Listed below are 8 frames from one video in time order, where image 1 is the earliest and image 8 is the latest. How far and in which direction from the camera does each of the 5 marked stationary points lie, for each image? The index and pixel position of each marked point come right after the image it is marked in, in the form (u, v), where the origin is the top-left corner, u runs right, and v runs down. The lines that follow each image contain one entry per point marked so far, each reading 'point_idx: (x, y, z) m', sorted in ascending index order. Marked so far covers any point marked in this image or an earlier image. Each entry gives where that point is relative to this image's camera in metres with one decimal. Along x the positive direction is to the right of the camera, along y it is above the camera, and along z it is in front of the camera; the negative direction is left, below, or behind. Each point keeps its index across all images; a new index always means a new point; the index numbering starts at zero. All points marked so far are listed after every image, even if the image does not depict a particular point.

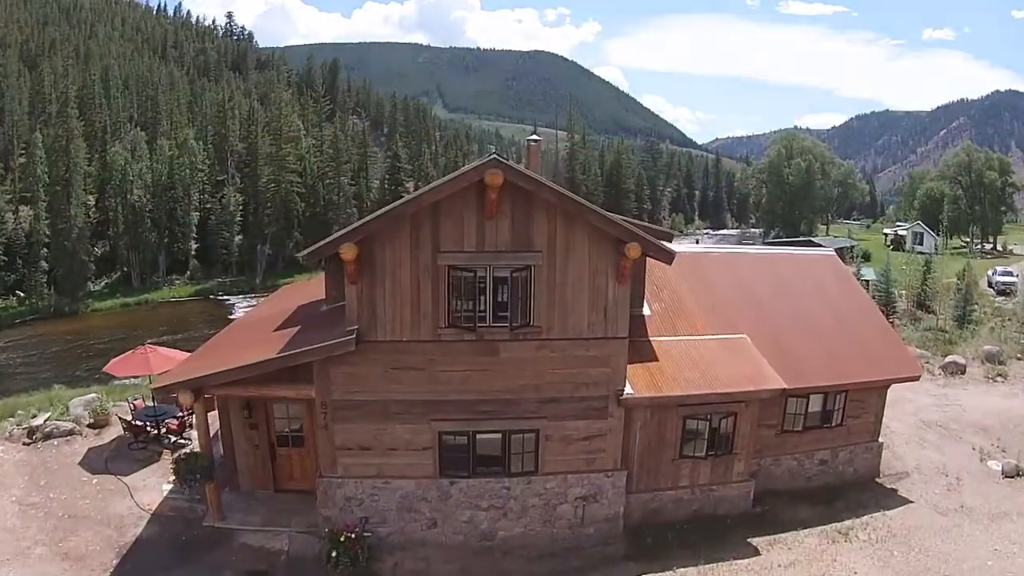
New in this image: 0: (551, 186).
0: (+0.5, +1.2, +8.1) m
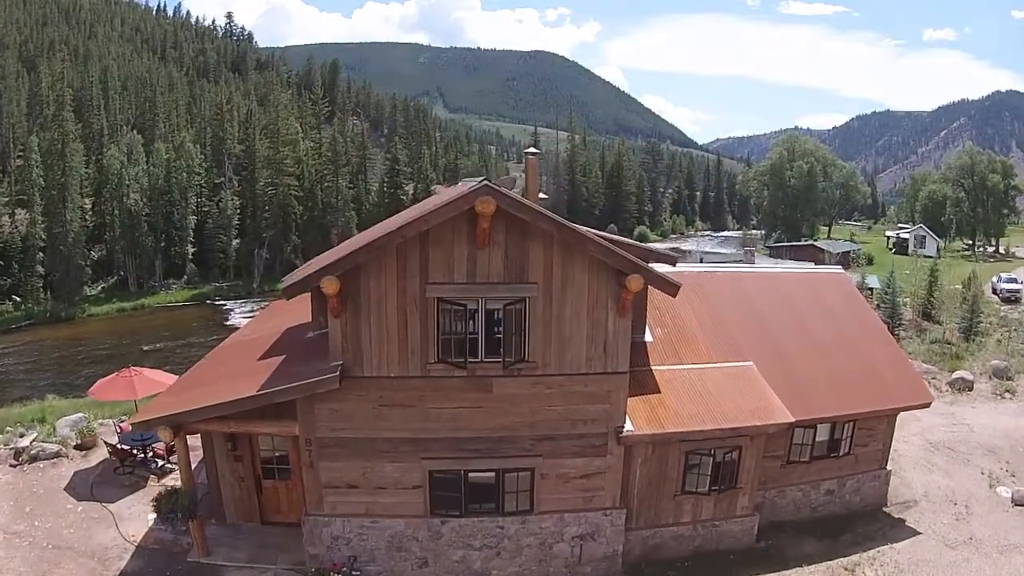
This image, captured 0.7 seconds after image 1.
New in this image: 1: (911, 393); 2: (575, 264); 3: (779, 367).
0: (+0.4, +0.8, +7.7) m
1: (+7.2, -1.9, +12.8) m
2: (+0.7, +0.3, +8.2) m
3: (+4.8, -1.4, +12.5) m
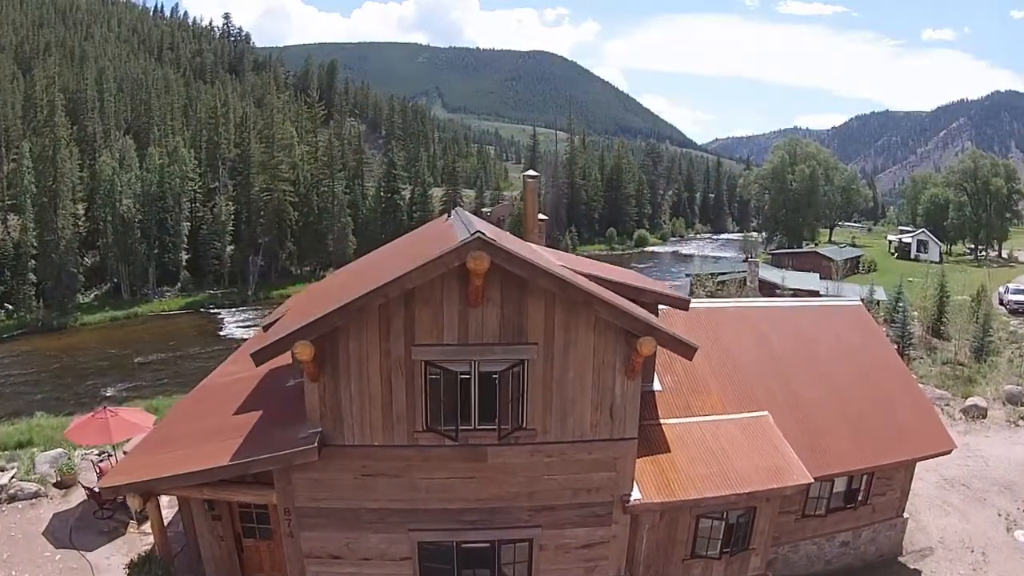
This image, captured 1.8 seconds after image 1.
0: (+0.4, +0.2, +7.0) m
1: (+7.2, -2.6, +12.0) m
2: (+0.7, -0.4, +7.5) m
3: (+4.7, -2.1, +11.8) m
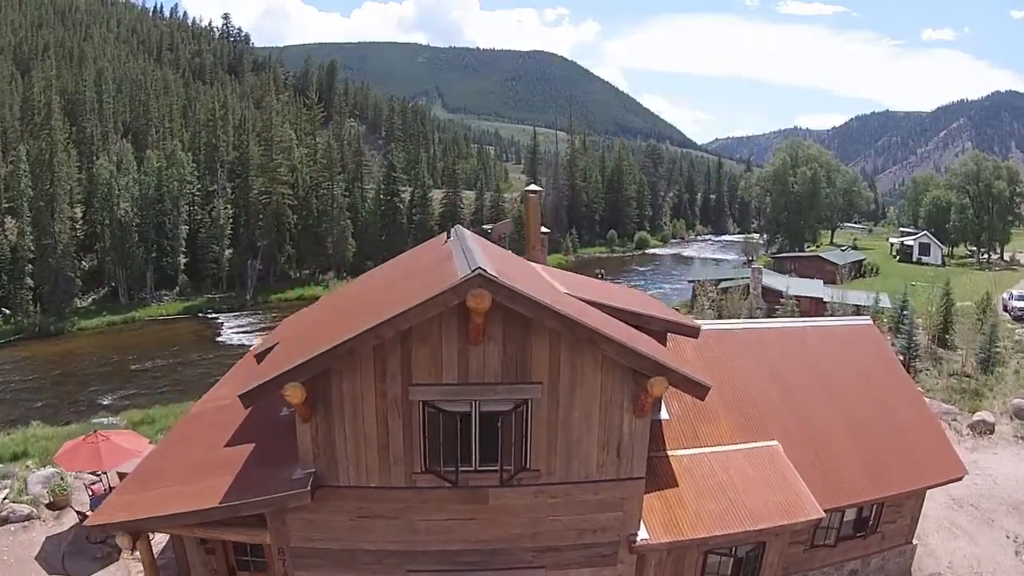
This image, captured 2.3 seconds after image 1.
0: (+0.4, -0.2, +6.6) m
1: (+7.2, -3.0, +11.7) m
2: (+0.7, -0.7, +7.1) m
3: (+4.7, -2.4, +11.4) m
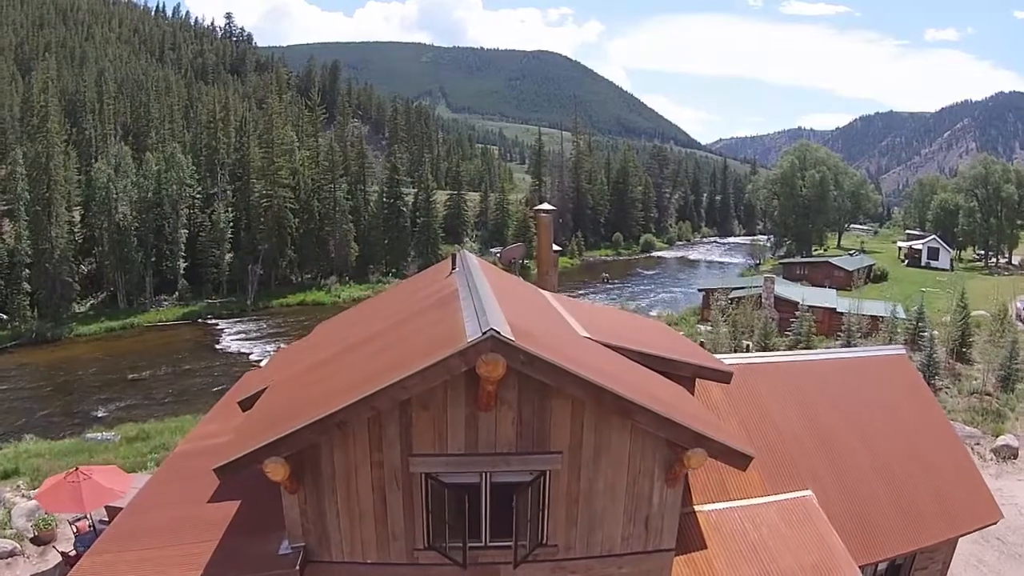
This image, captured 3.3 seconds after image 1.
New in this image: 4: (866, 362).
0: (+0.6, -0.7, +5.7) m
1: (+7.3, -3.5, +10.8) m
2: (+0.9, -1.2, +6.3) m
3: (+4.9, -2.9, +10.5) m
4: (+6.5, -1.4, +13.0) m
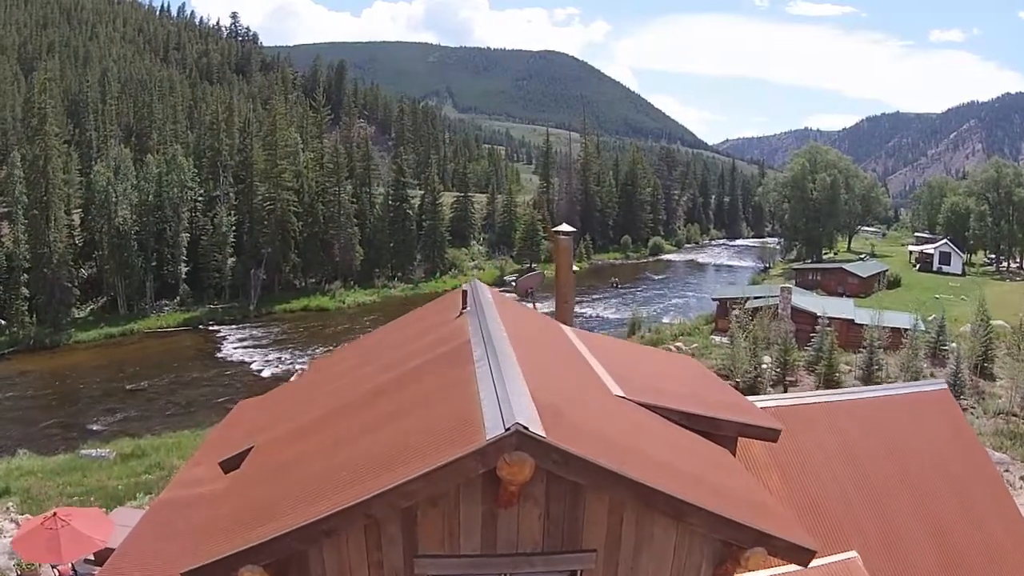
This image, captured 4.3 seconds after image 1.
0: (+0.7, -1.2, +4.8) m
1: (+7.5, -4.0, +9.8) m
2: (+1.1, -1.7, +5.3) m
3: (+5.1, -3.4, +9.5) m
4: (+6.8, -1.9, +11.9) m
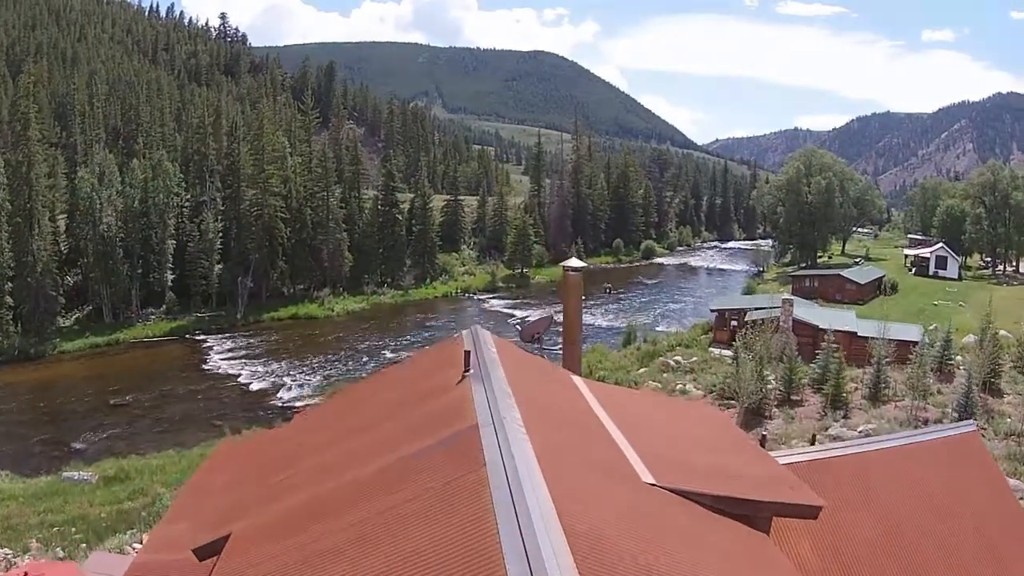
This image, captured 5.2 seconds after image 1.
0: (+0.9, -1.8, +3.9) m
1: (+7.6, -4.5, +9.0) m
2: (+1.2, -2.3, +4.5) m
3: (+5.2, -4.0, +8.8) m
4: (+6.8, -2.4, +11.2) m
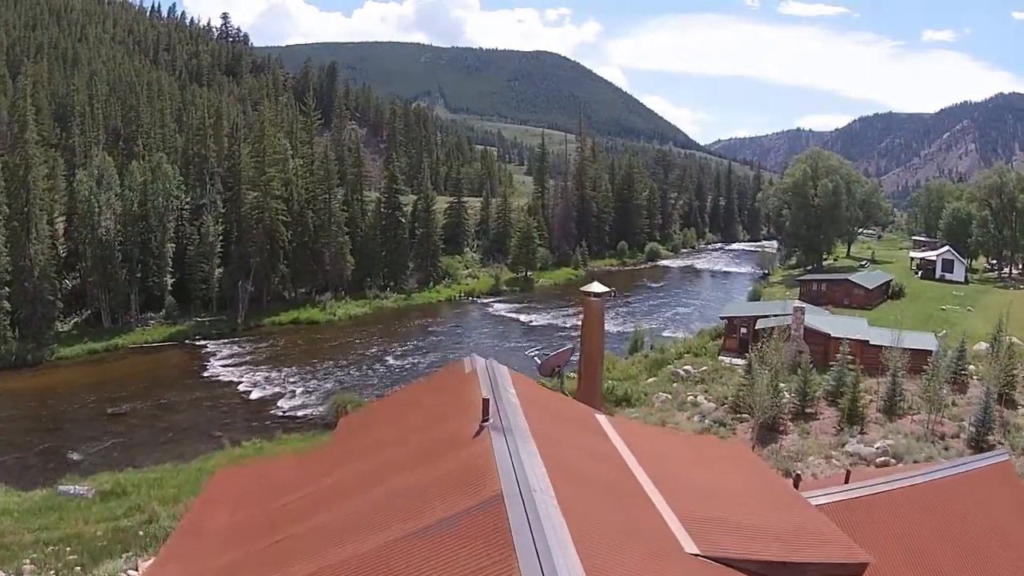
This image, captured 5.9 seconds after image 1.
0: (+1.1, -2.1, +3.3) m
1: (+7.8, -4.9, +8.4) m
2: (+1.4, -2.6, +3.8) m
3: (+5.4, -4.3, +8.1) m
4: (+7.0, -2.8, +10.5) m
